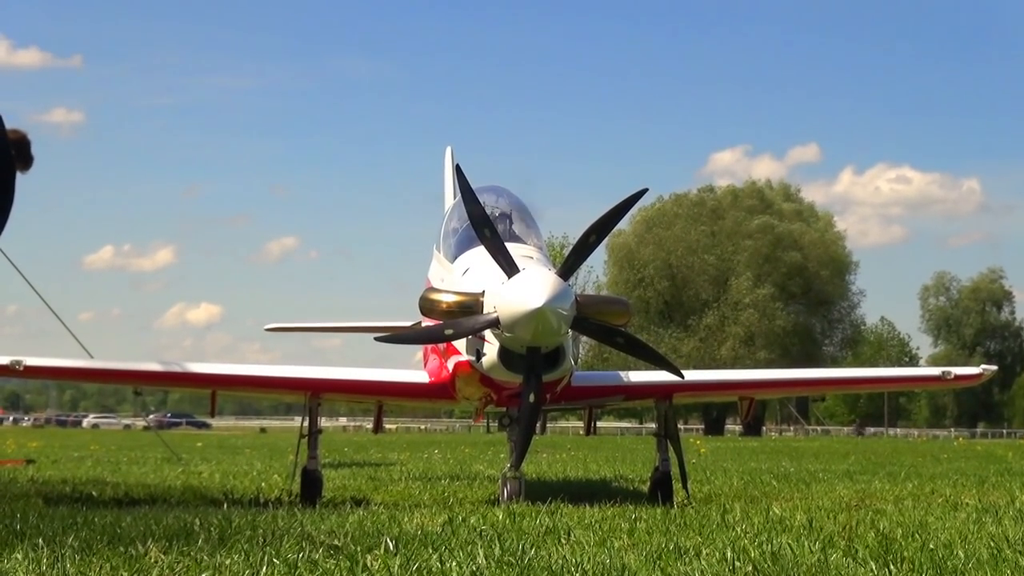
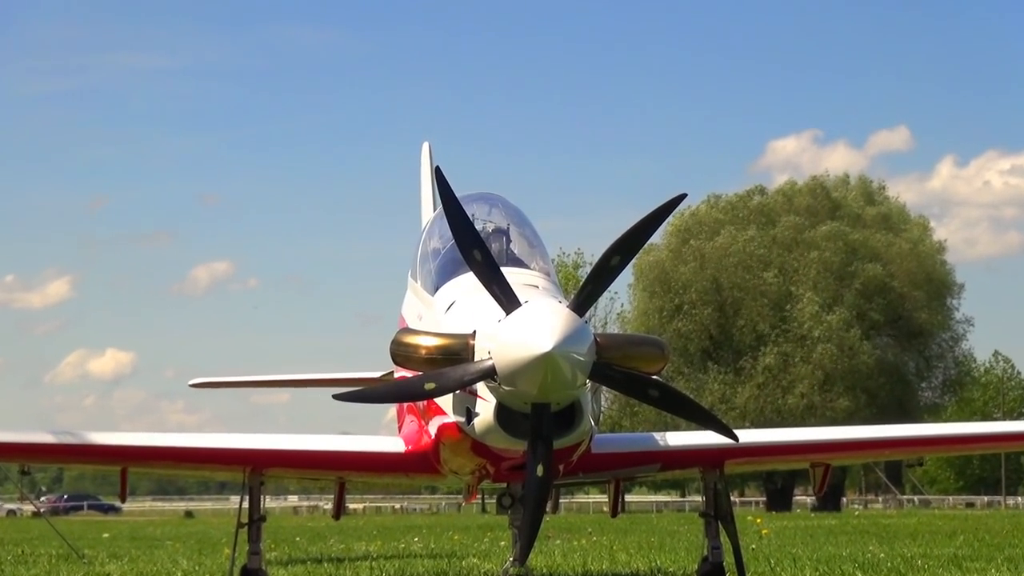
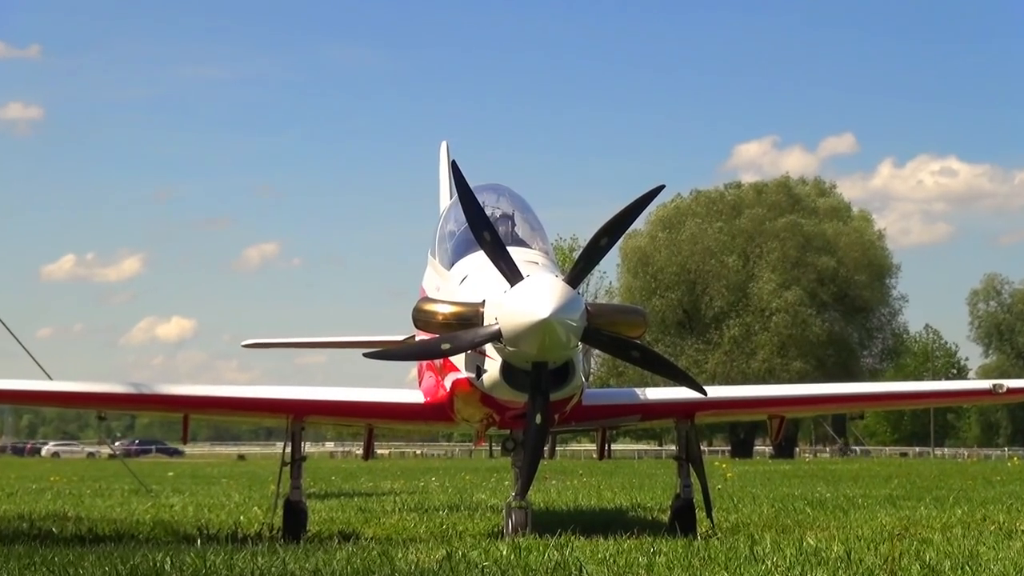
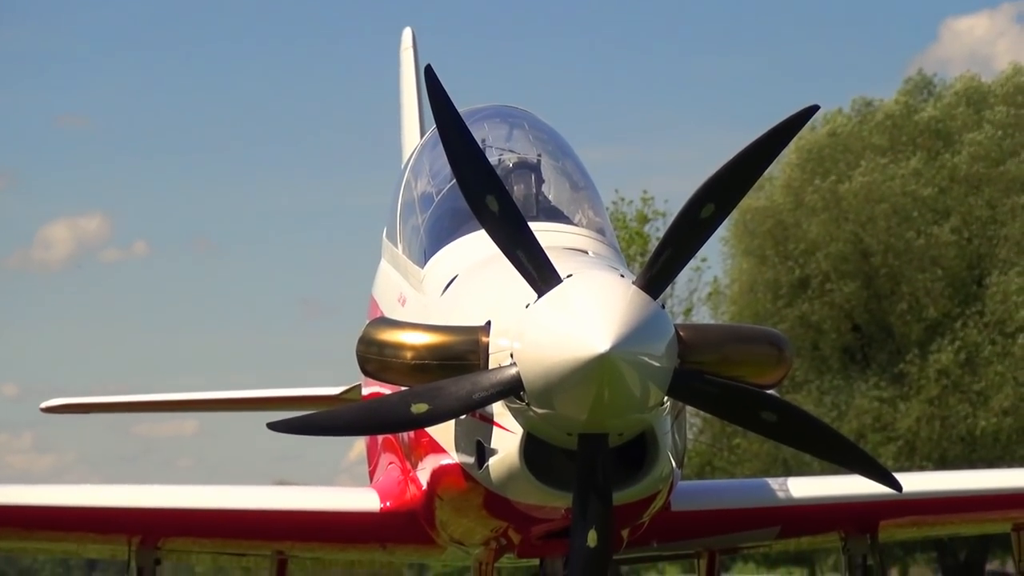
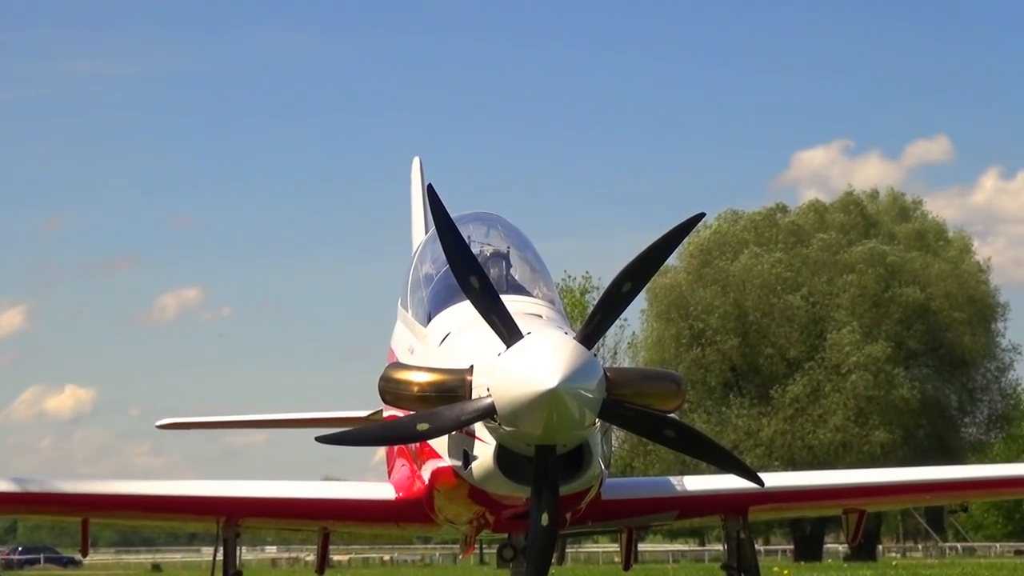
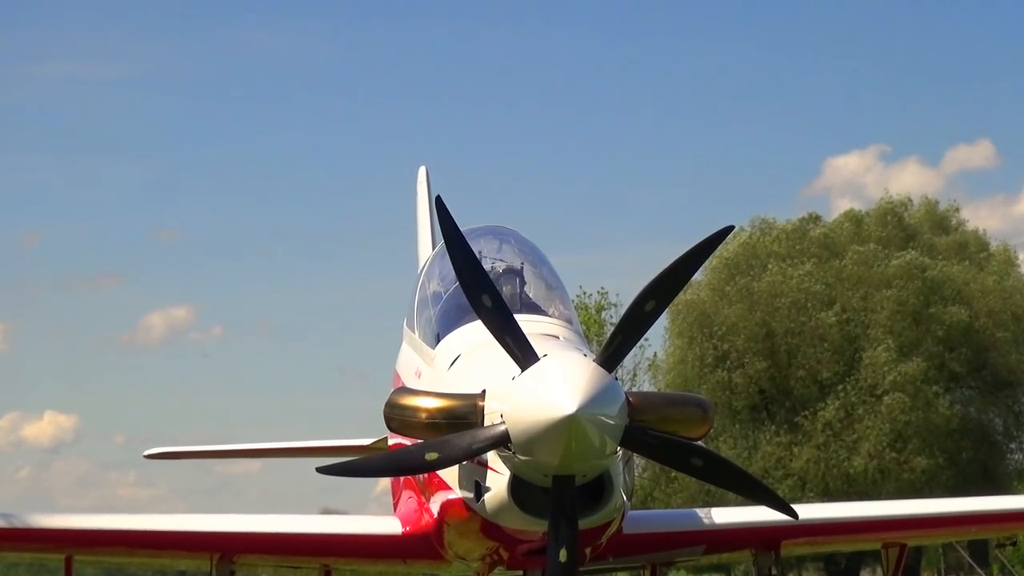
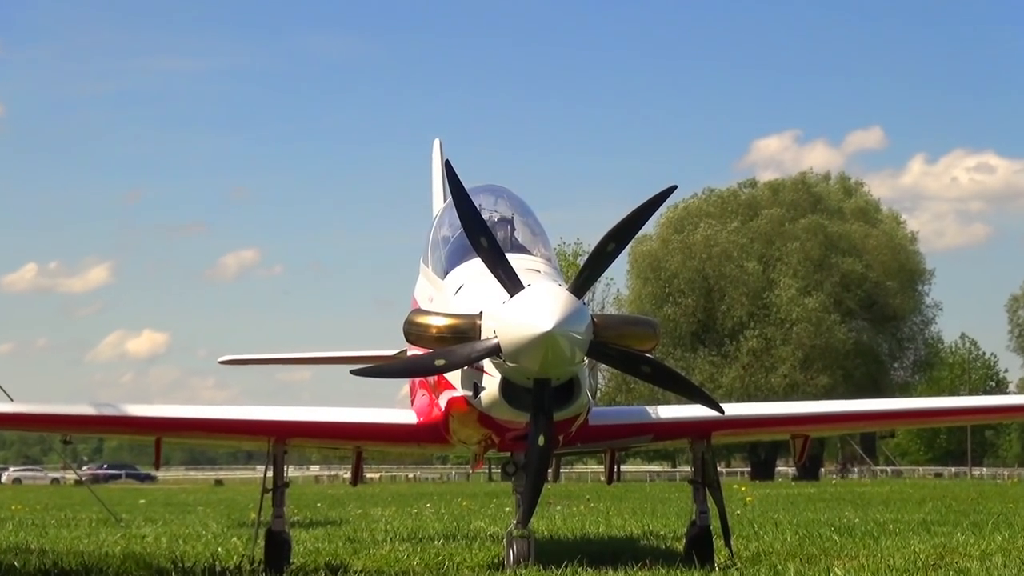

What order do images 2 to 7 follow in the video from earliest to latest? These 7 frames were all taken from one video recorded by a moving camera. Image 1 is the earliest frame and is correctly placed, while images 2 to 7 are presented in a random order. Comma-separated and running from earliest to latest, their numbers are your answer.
3, 7, 2, 5, 6, 4
